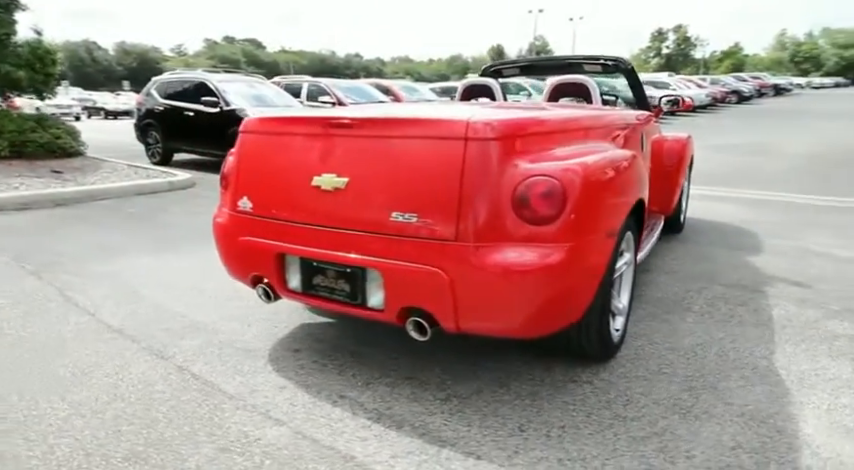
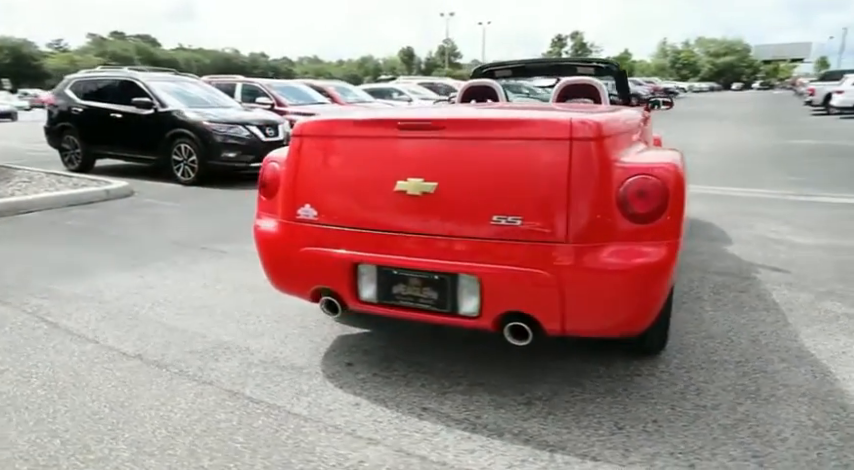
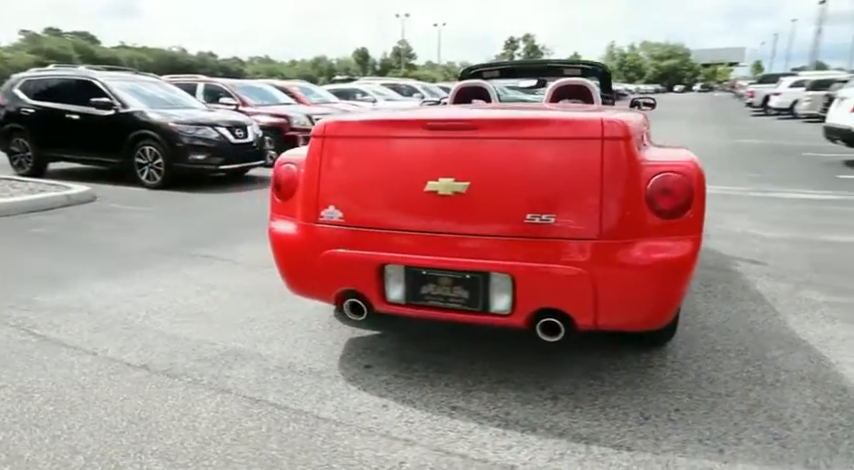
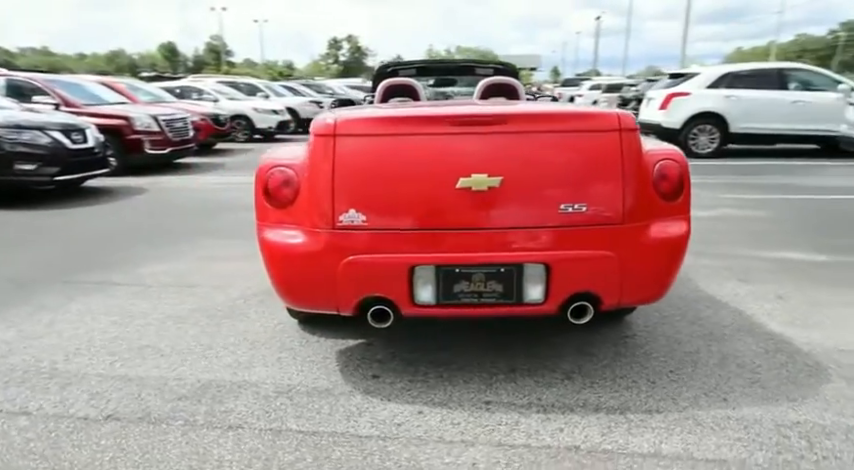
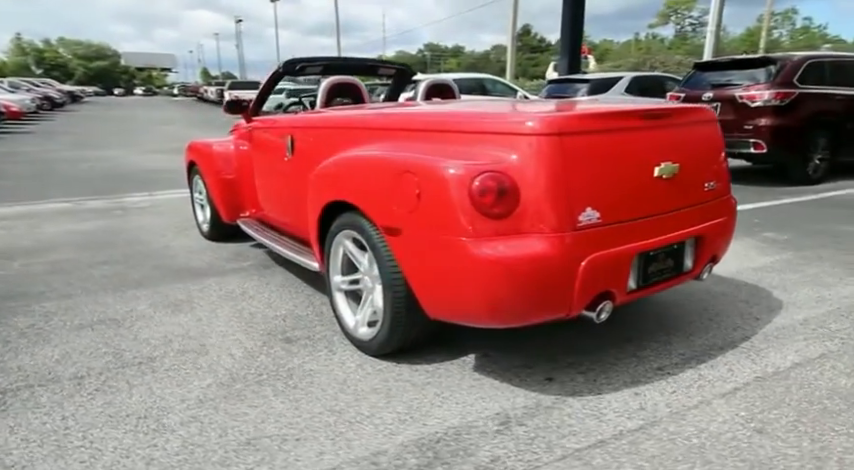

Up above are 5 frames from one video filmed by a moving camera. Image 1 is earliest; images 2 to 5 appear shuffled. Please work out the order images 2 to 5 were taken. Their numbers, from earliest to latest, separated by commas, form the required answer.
2, 3, 4, 5
